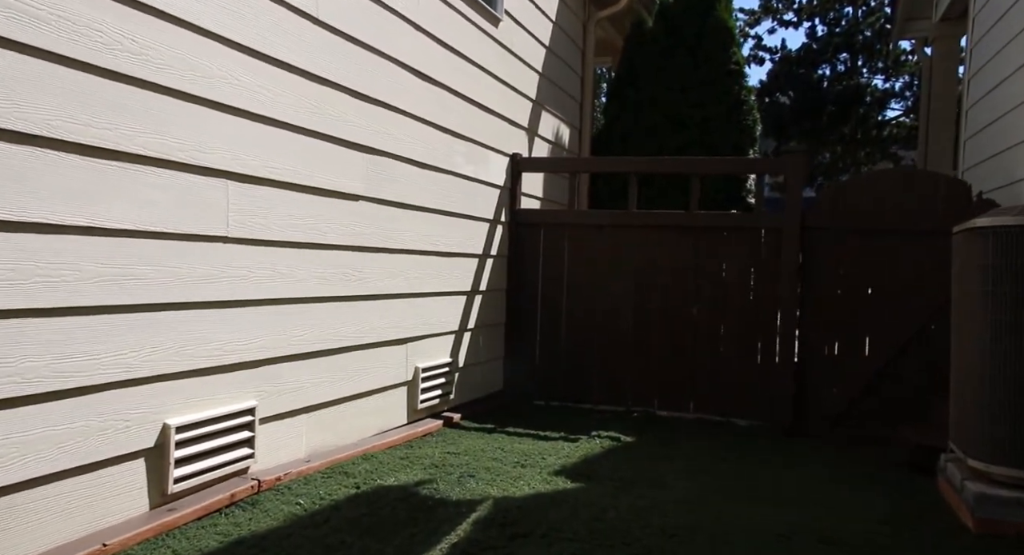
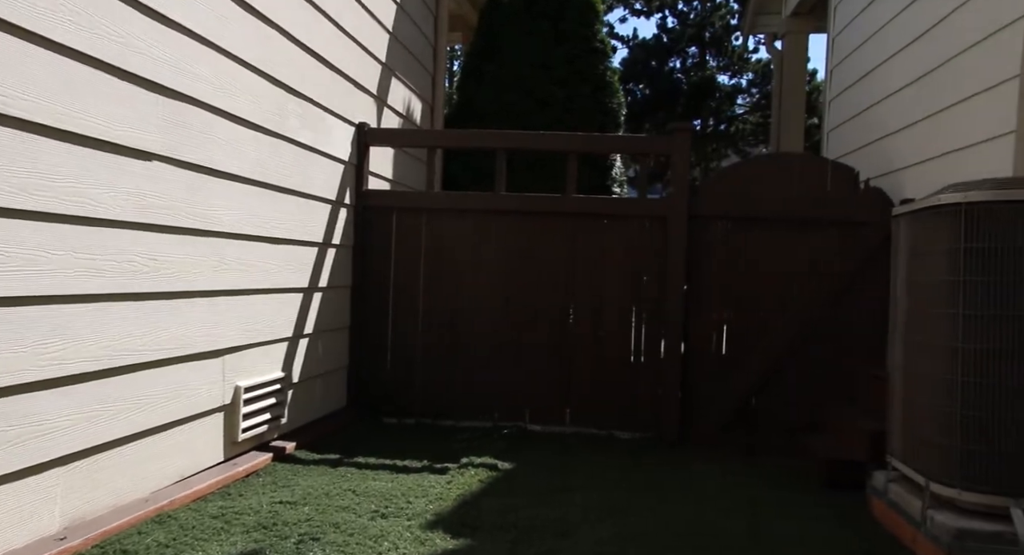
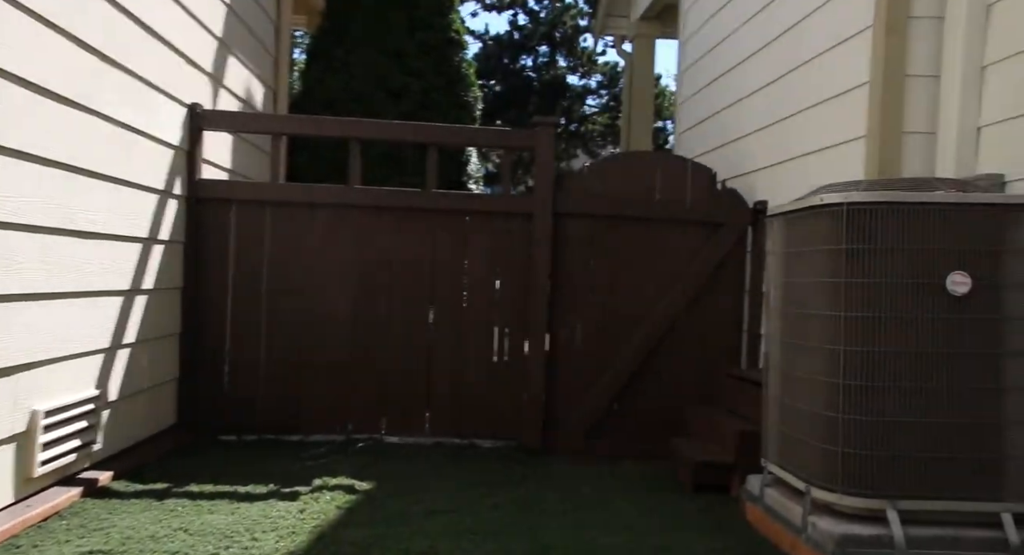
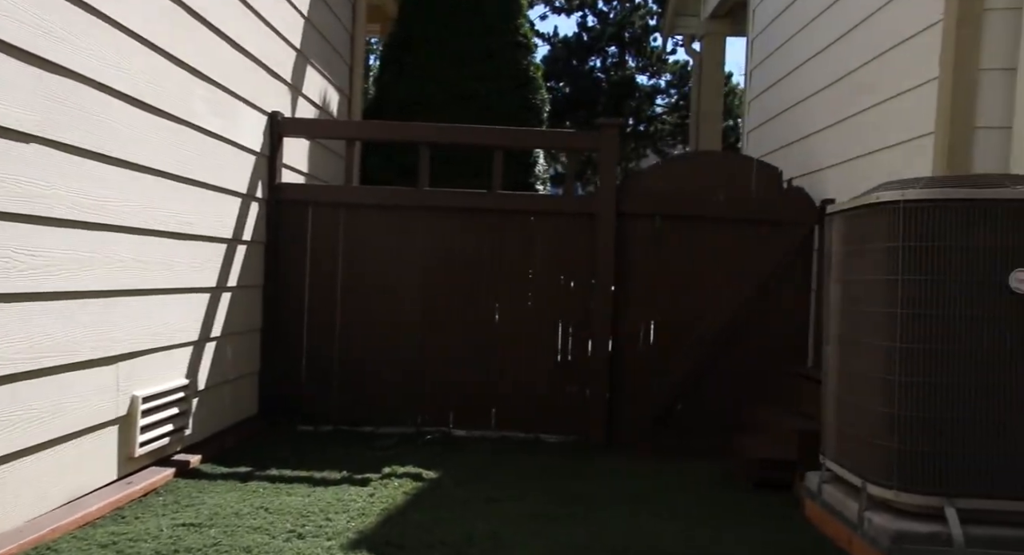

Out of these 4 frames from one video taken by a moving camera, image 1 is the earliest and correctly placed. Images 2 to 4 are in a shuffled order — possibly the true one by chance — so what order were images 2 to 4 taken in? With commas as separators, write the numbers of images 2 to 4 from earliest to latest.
2, 4, 3
